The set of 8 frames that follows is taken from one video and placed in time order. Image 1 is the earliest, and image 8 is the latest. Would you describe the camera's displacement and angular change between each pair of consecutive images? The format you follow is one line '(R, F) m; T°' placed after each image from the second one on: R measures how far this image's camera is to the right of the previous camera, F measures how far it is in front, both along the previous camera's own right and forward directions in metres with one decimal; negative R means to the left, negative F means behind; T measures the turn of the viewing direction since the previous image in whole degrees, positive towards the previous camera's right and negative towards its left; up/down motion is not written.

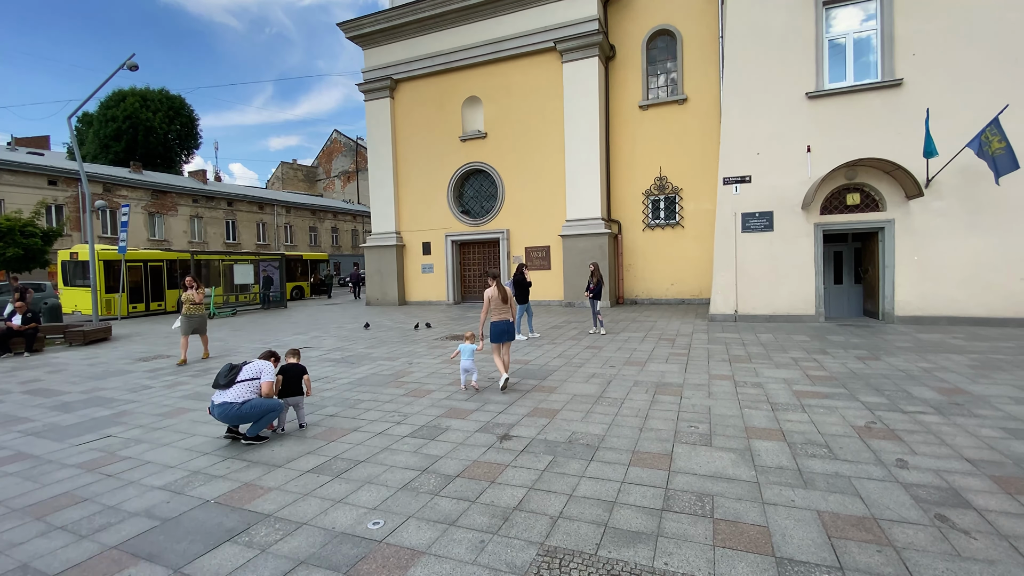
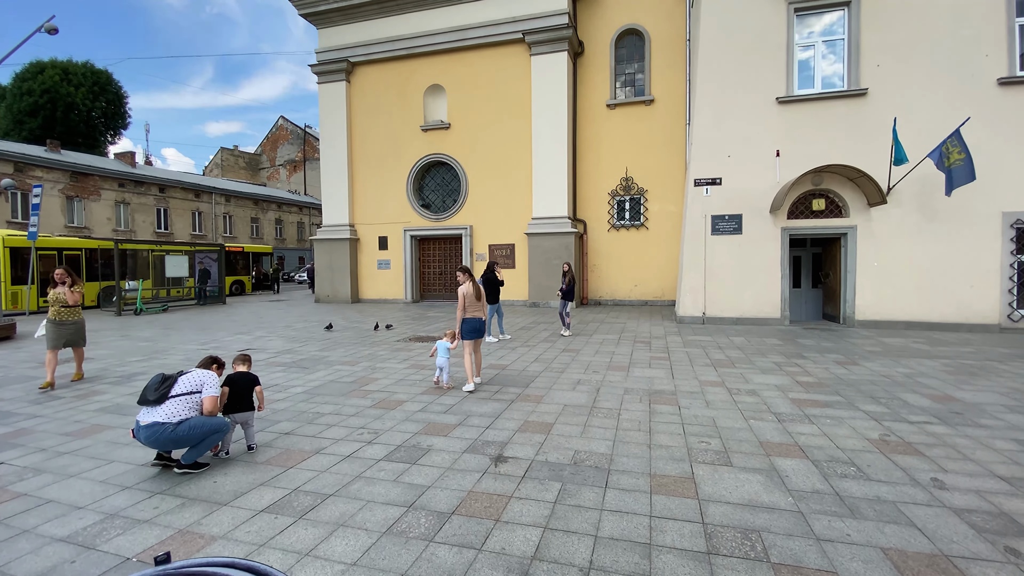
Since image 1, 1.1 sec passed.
(-0.4, +0.6) m; +6°
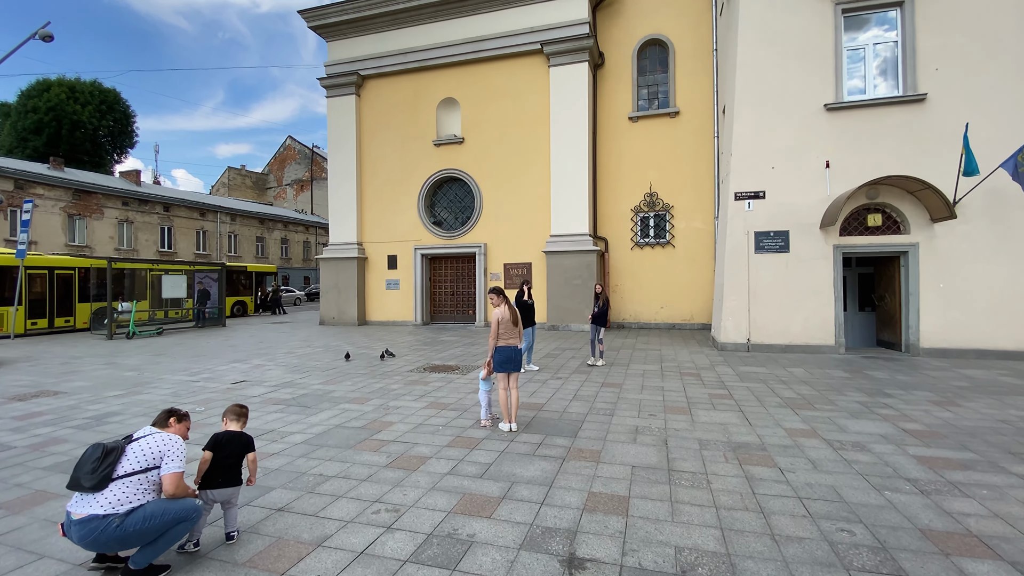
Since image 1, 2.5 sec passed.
(-0.4, +1.0) m; 0°
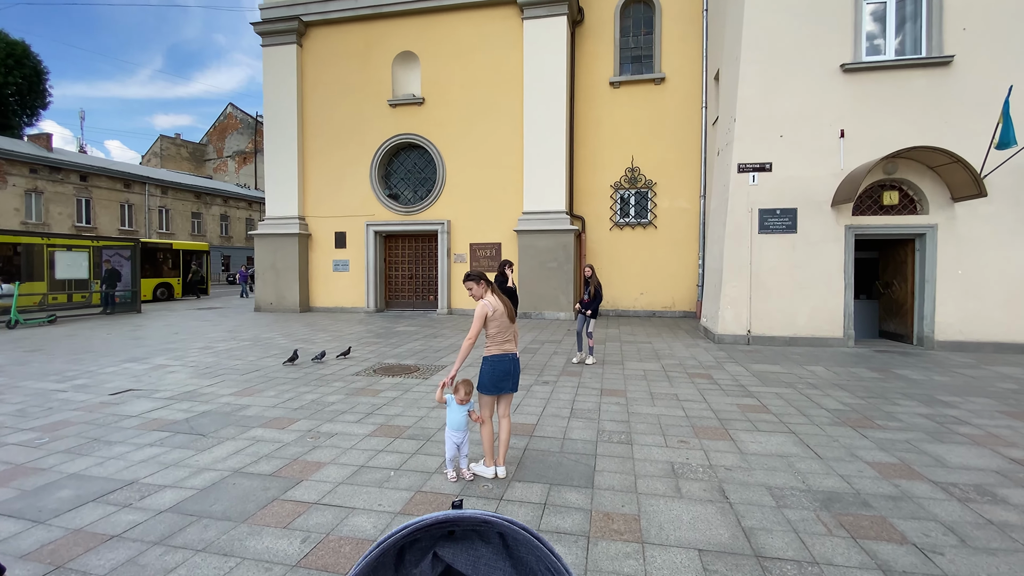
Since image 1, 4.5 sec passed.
(-0.2, +1.6) m; +5°
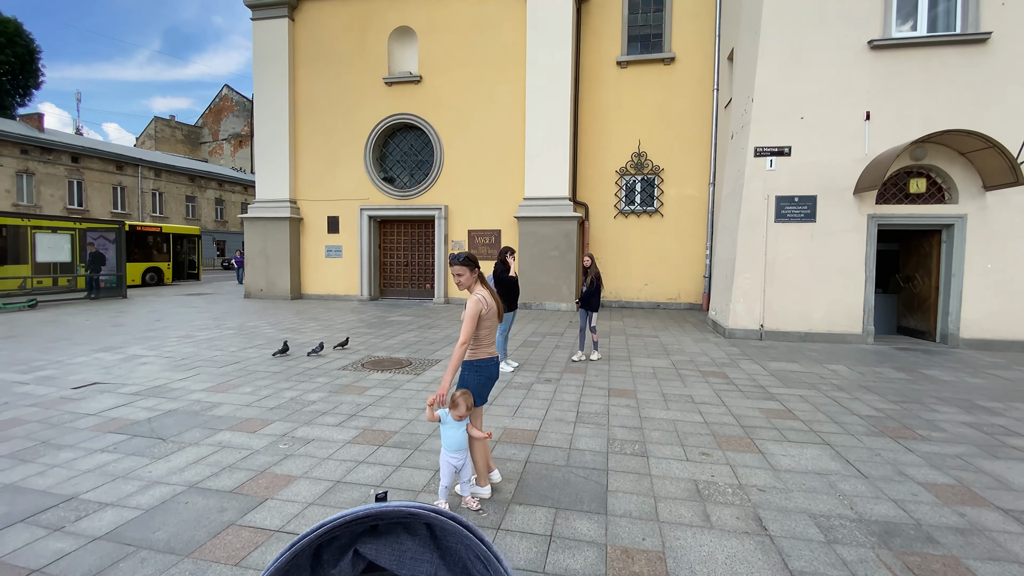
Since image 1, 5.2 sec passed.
(0.0, +0.5) m; 0°
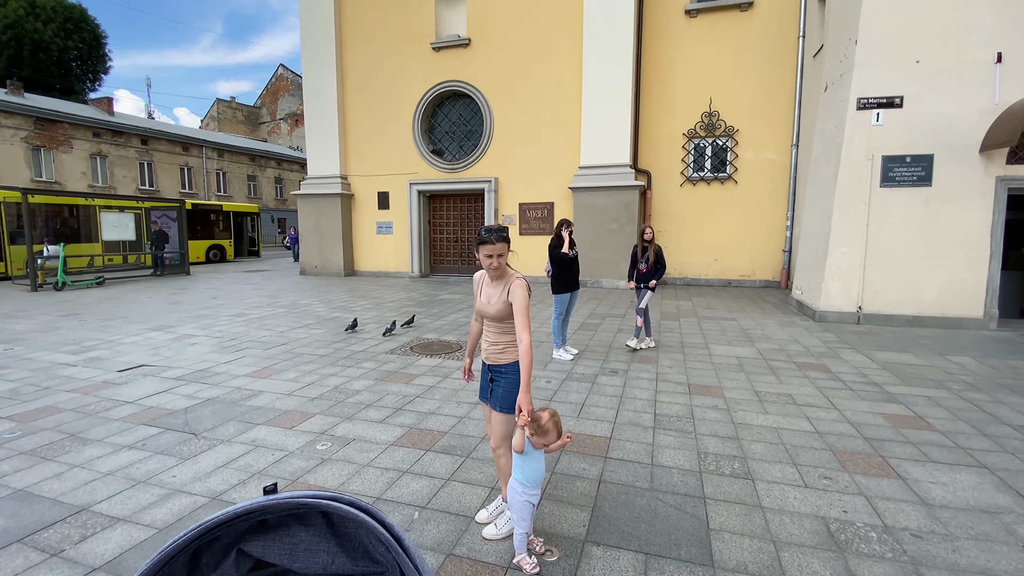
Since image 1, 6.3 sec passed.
(-0.1, +0.6) m; -6°
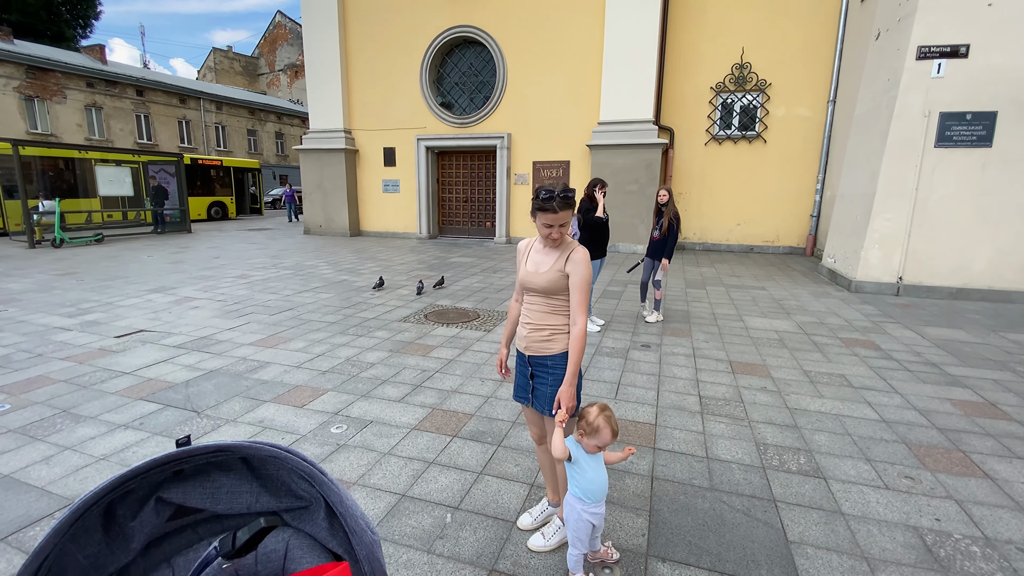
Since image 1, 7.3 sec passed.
(-0.2, +0.4) m; 0°
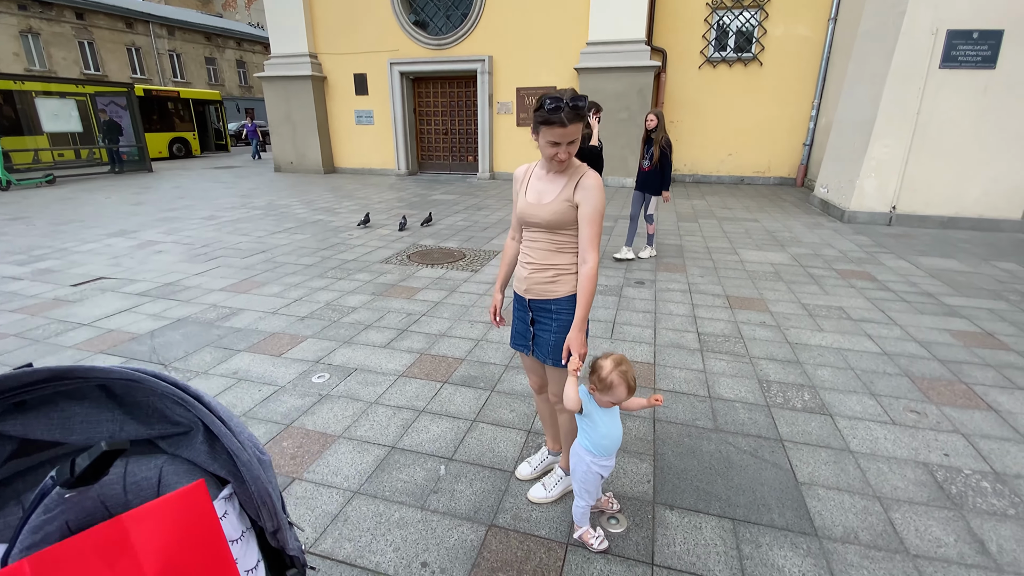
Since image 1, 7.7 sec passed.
(0.0, +0.3) m; +2°
